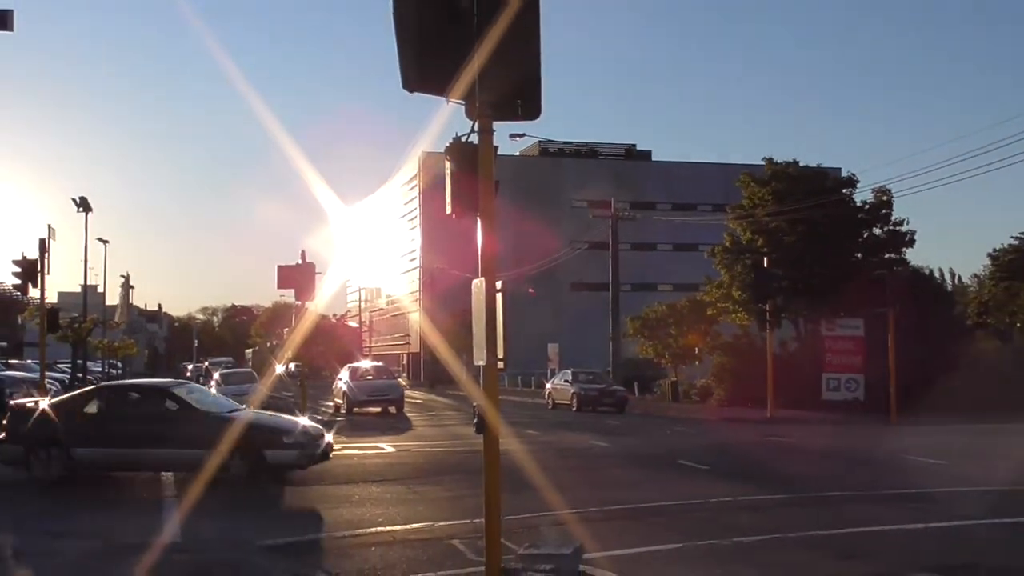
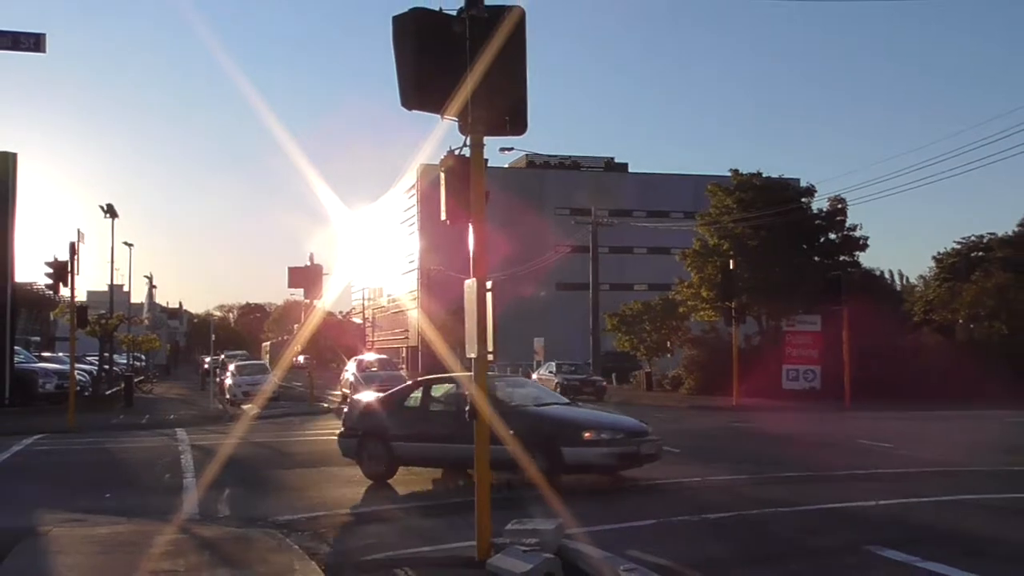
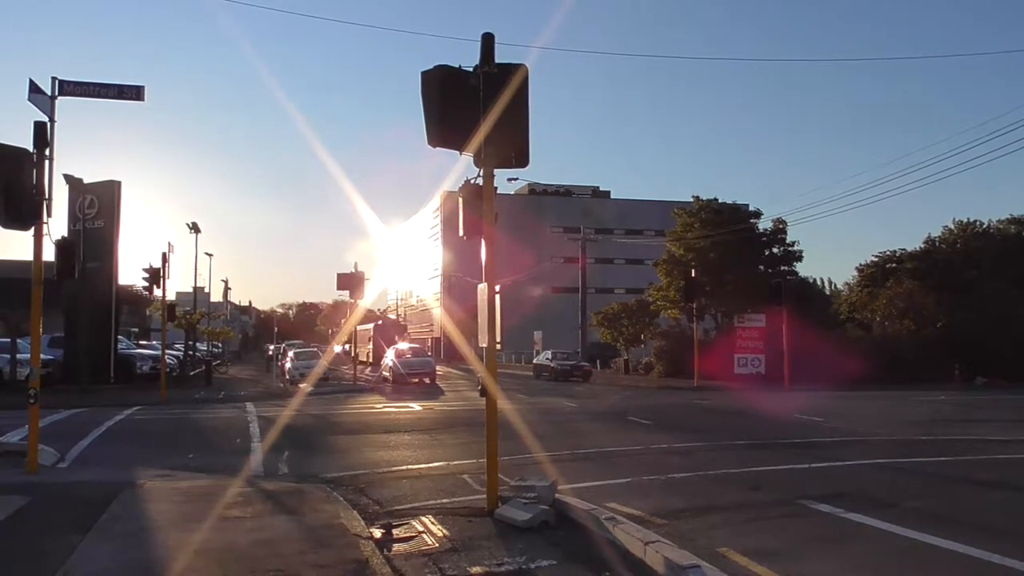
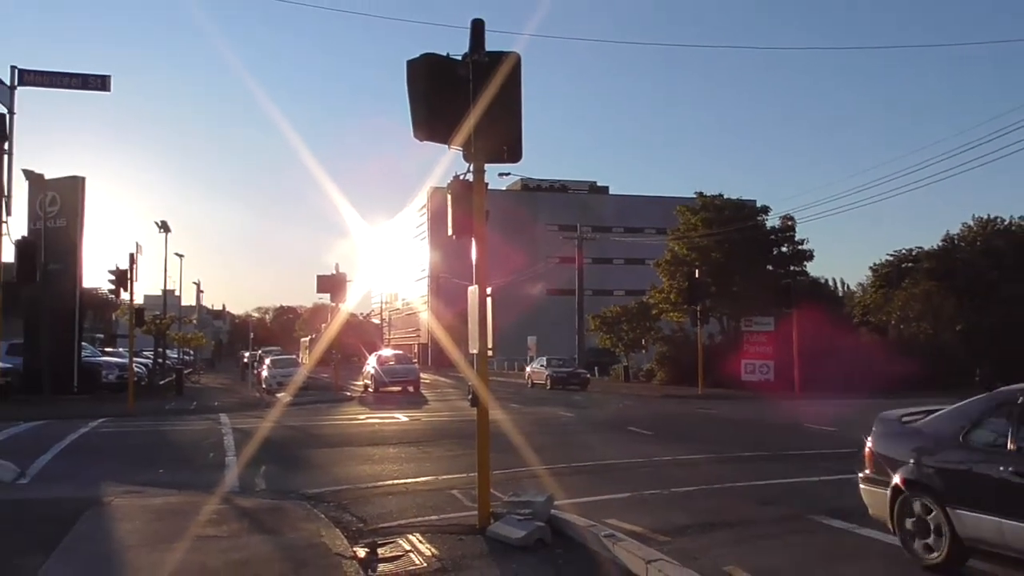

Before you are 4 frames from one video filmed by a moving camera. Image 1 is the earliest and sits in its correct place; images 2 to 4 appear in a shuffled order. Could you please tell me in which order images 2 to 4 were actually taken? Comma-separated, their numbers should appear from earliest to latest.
2, 4, 3
